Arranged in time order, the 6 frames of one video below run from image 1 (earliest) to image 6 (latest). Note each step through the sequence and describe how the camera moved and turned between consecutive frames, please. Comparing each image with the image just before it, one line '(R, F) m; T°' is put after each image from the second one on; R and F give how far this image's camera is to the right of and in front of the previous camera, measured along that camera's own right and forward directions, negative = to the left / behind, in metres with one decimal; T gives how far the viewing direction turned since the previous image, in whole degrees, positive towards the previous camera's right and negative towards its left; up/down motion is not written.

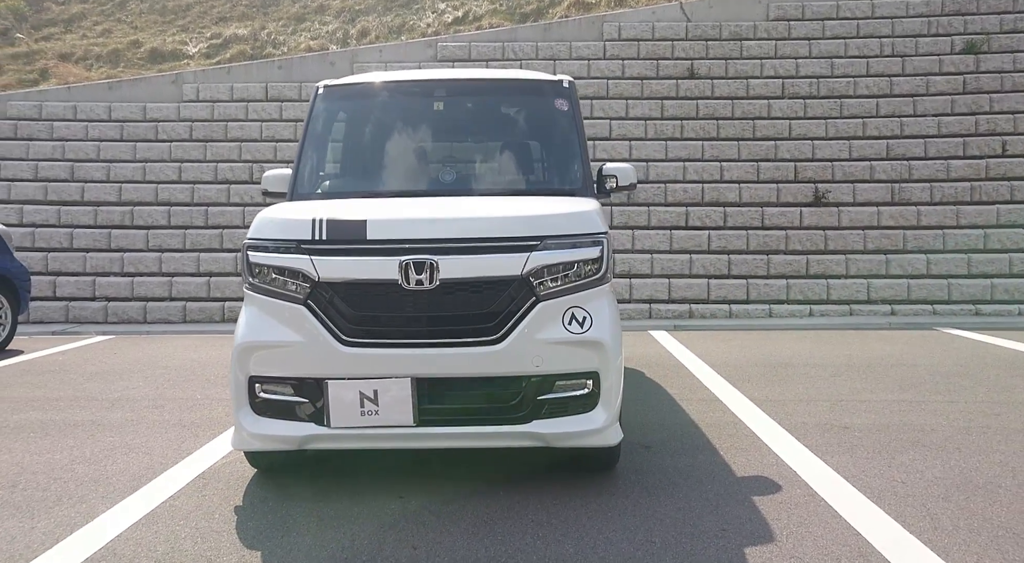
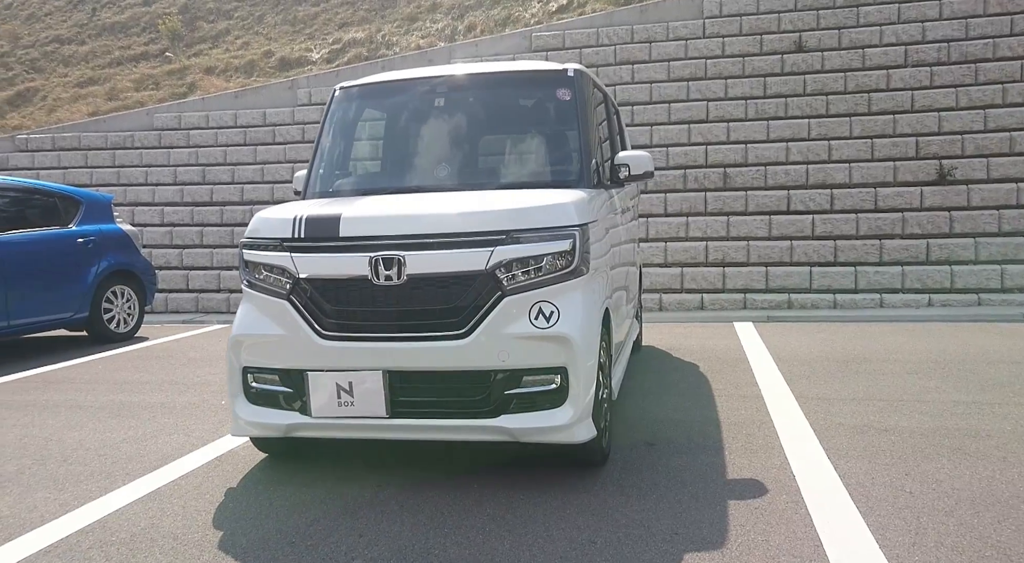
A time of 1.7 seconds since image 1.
(+0.9, +0.1) m; -11°
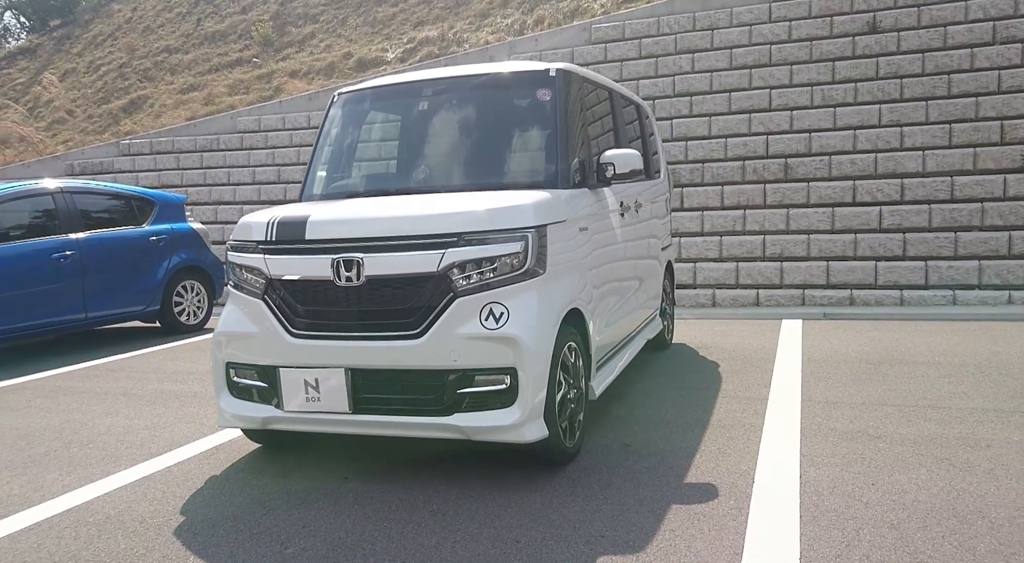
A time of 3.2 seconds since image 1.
(+0.7, 0.0) m; -8°
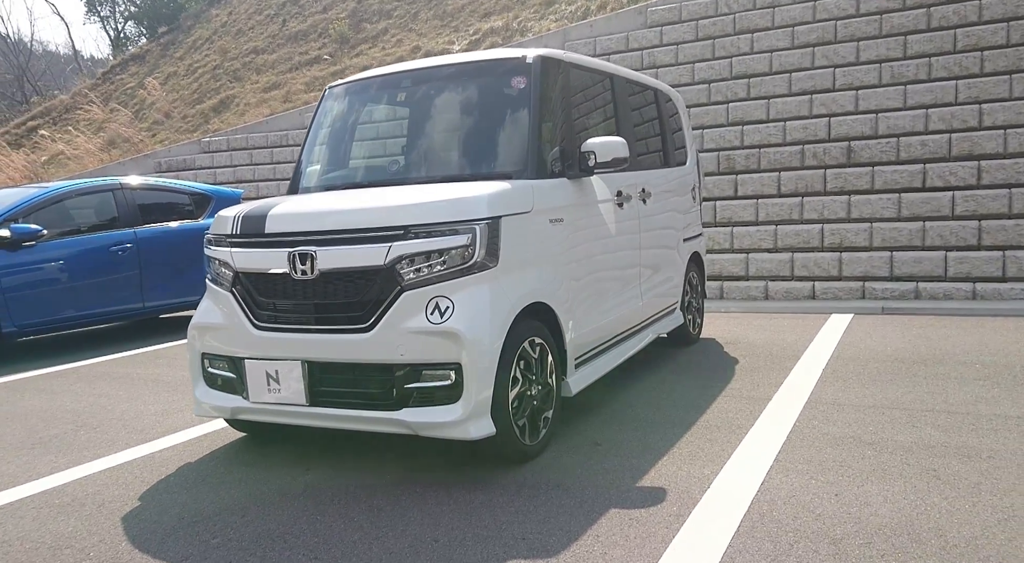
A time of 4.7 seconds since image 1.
(+0.7, +0.1) m; -7°
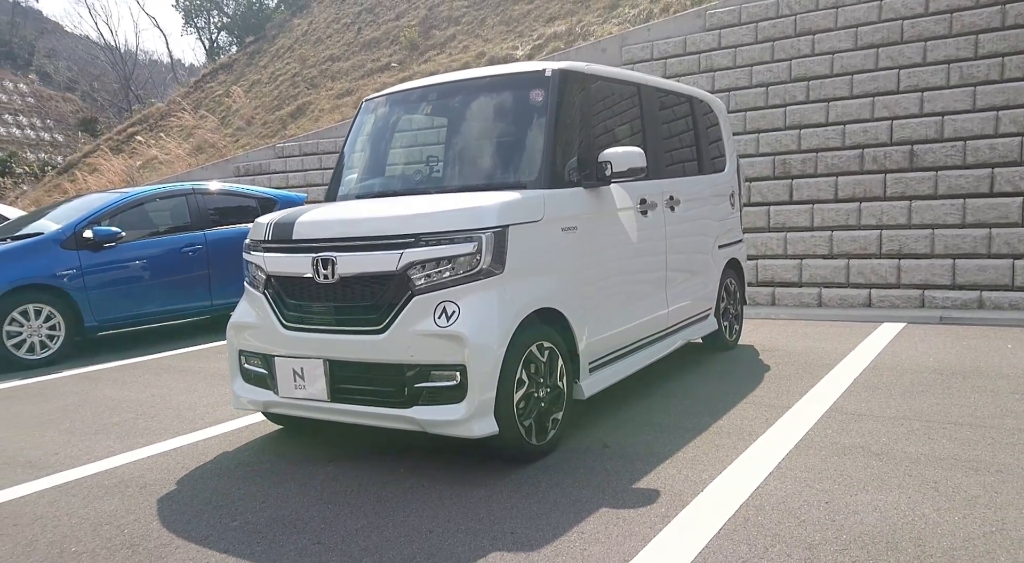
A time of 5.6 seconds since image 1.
(+0.4, -0.1) m; -6°
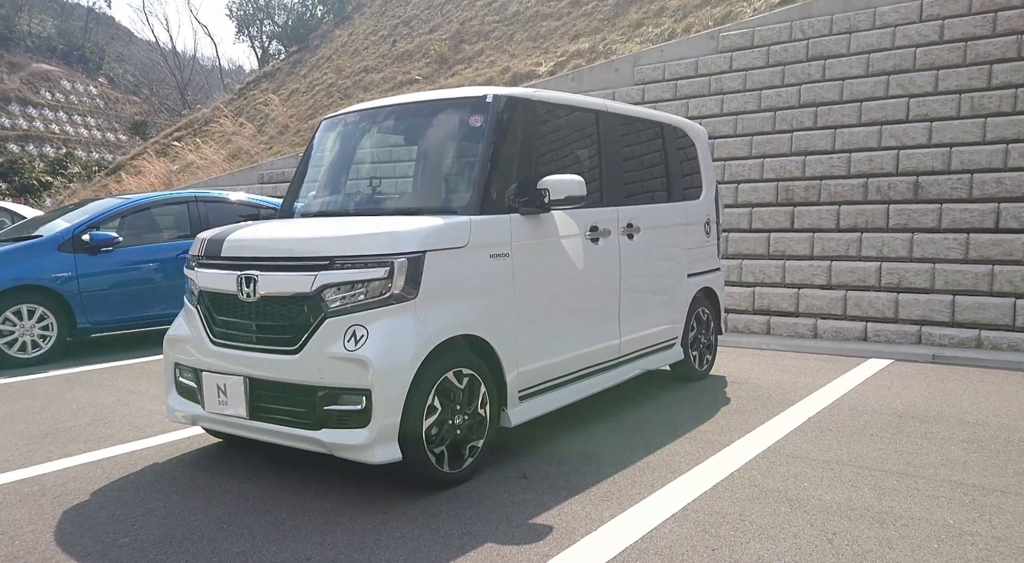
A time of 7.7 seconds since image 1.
(+0.6, 0.0) m; -3°
